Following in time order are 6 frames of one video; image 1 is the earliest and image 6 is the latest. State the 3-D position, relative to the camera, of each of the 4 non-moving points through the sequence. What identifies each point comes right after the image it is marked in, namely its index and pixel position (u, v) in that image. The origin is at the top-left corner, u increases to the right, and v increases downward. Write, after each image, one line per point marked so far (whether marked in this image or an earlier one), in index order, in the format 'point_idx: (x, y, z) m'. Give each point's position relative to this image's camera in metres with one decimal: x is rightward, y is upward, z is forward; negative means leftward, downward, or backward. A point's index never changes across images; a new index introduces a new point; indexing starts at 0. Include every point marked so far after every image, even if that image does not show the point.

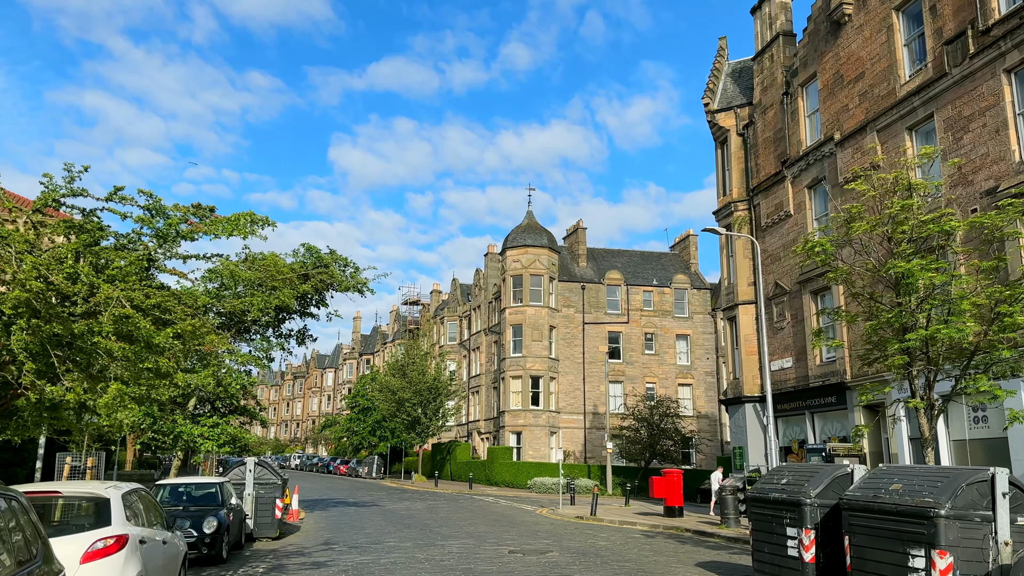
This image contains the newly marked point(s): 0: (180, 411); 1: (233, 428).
0: (-7.8, -2.9, +18.4) m
1: (-6.5, -3.3, +17.9) m
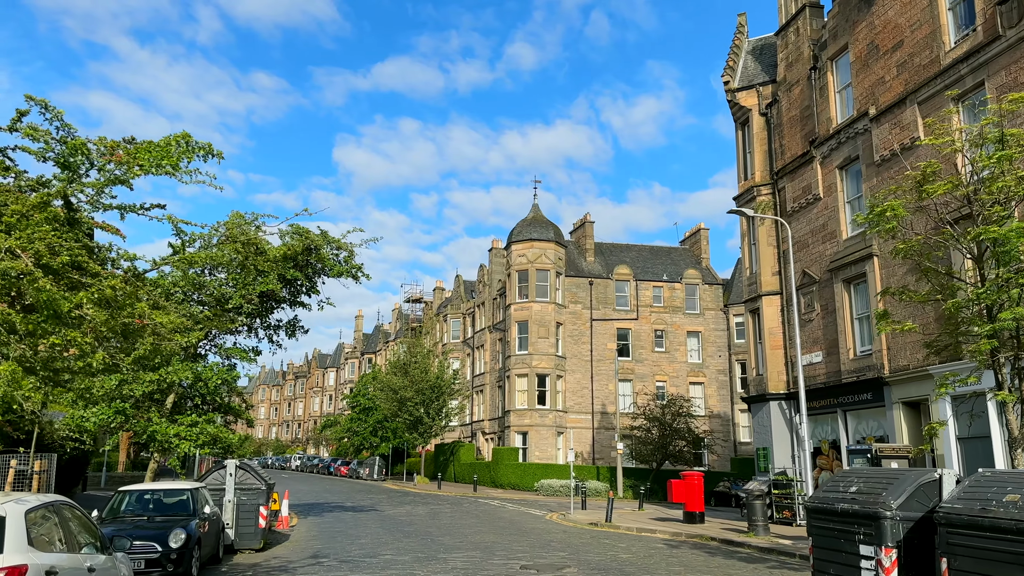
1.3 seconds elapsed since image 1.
0: (-7.6, -2.6, +16.7) m
1: (-6.3, -2.9, +16.2) m
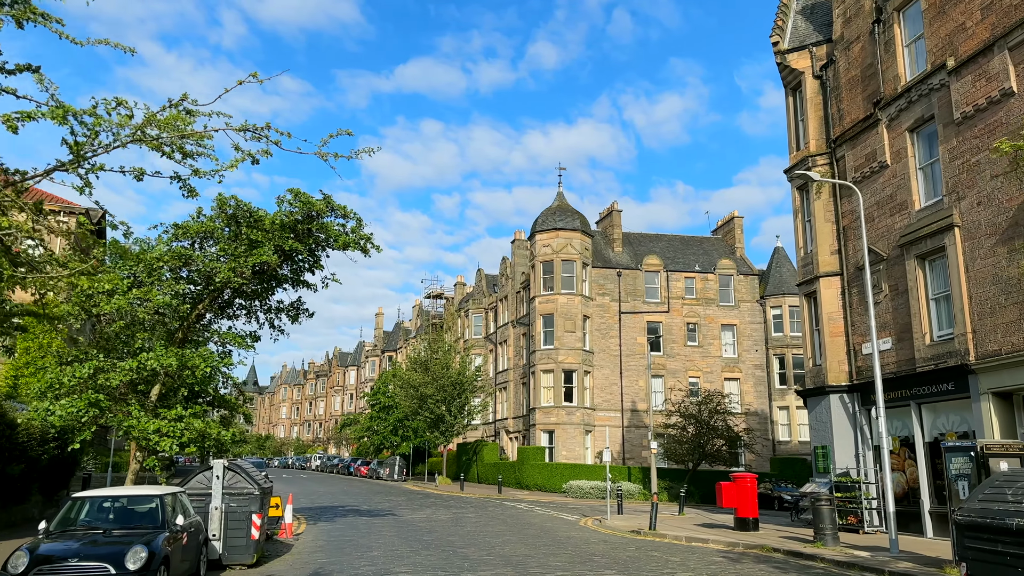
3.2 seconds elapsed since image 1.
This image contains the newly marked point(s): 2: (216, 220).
0: (-7.0, -2.1, +14.5) m
1: (-5.6, -2.4, +14.1) m
2: (-5.7, +1.3, +14.8) m
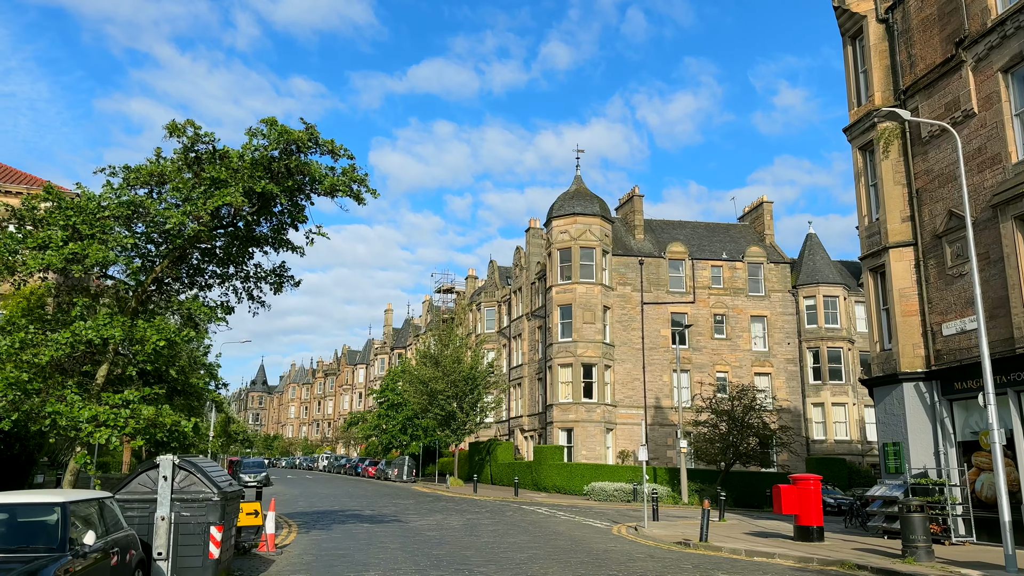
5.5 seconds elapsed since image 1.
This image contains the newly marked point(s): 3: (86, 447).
0: (-6.5, -1.4, +11.7) m
1: (-5.2, -1.8, +11.2) m
2: (-5.2, +2.0, +12.0) m
3: (-6.2, -2.3, +11.3) m
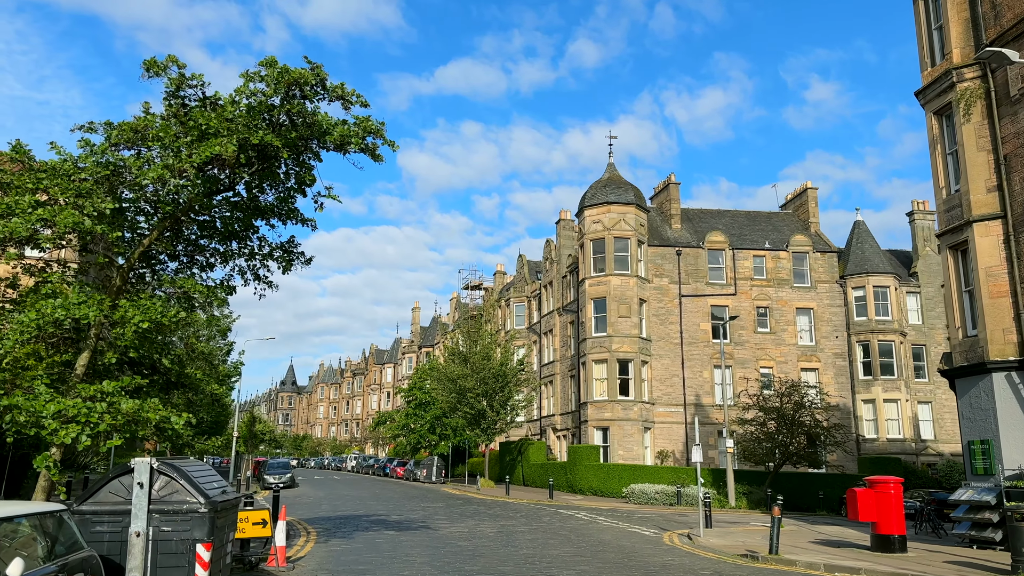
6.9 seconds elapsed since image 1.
0: (-5.9, -1.1, +10.1) m
1: (-4.6, -1.4, +9.6) m
2: (-4.7, +2.3, +10.3) m
3: (-5.6, -2.0, +9.6) m
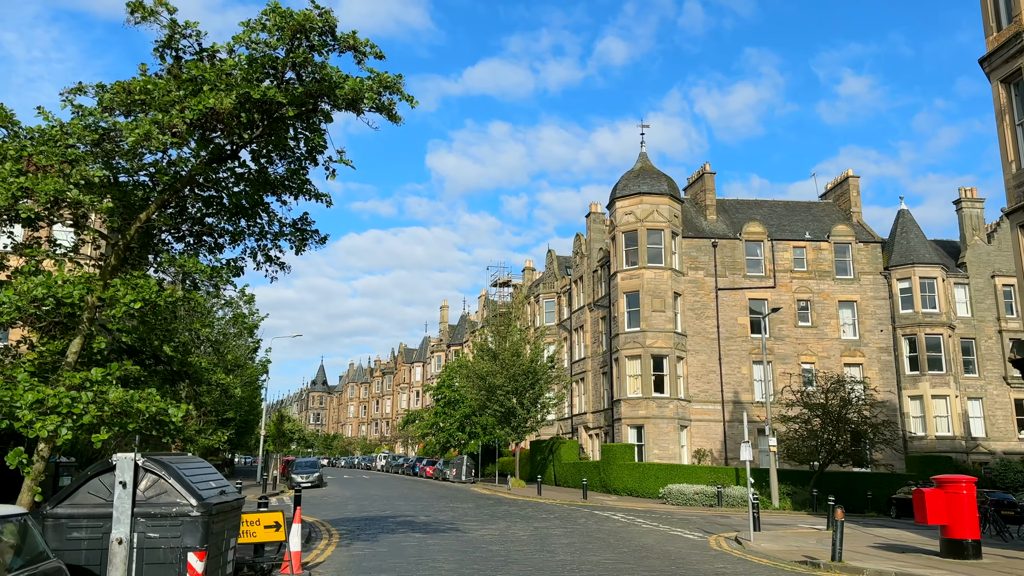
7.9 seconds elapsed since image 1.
0: (-5.5, -0.9, +9.1) m
1: (-4.2, -1.2, +8.6) m
2: (-4.3, +2.6, +9.3) m
3: (-5.2, -1.7, +8.7) m
